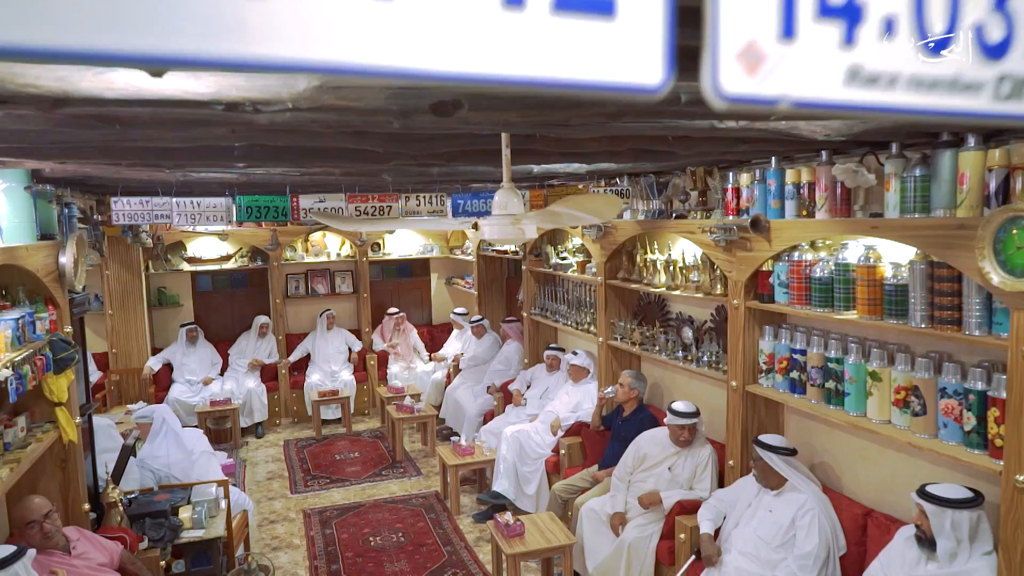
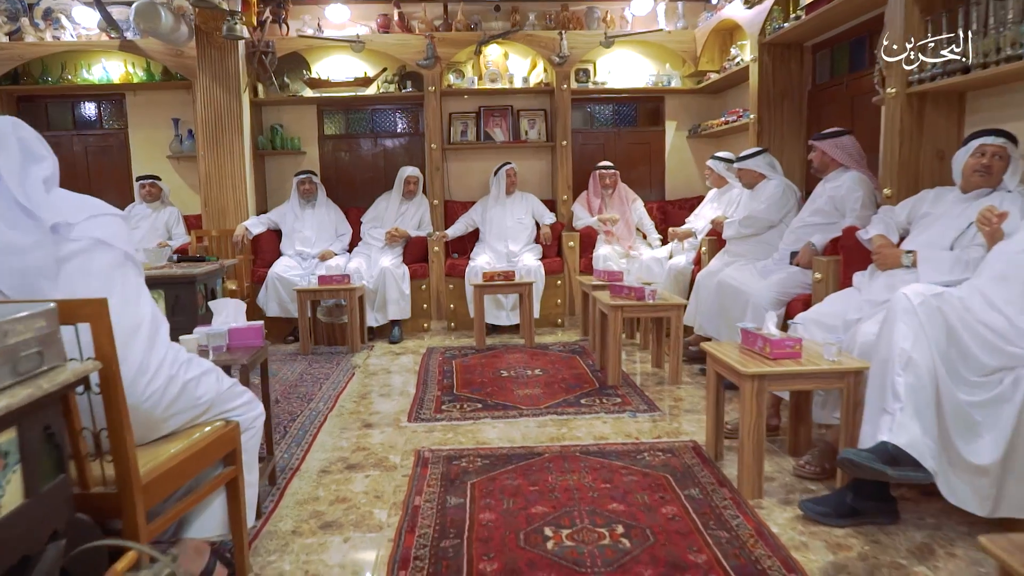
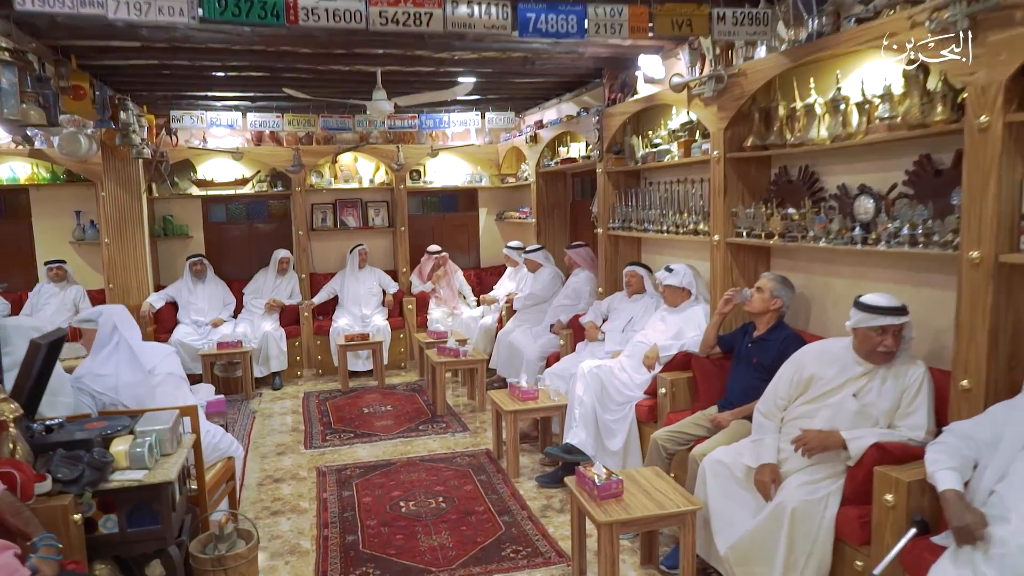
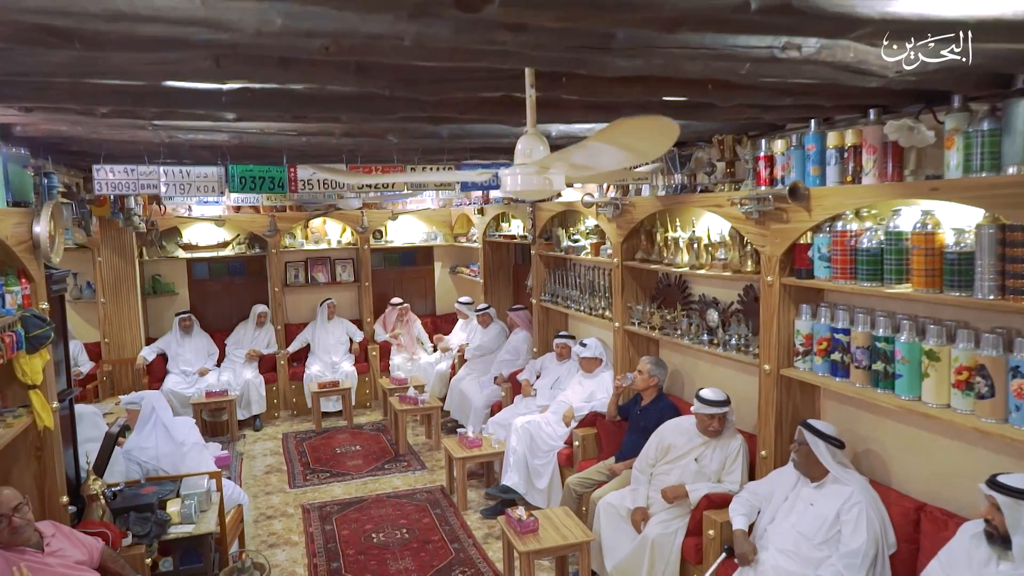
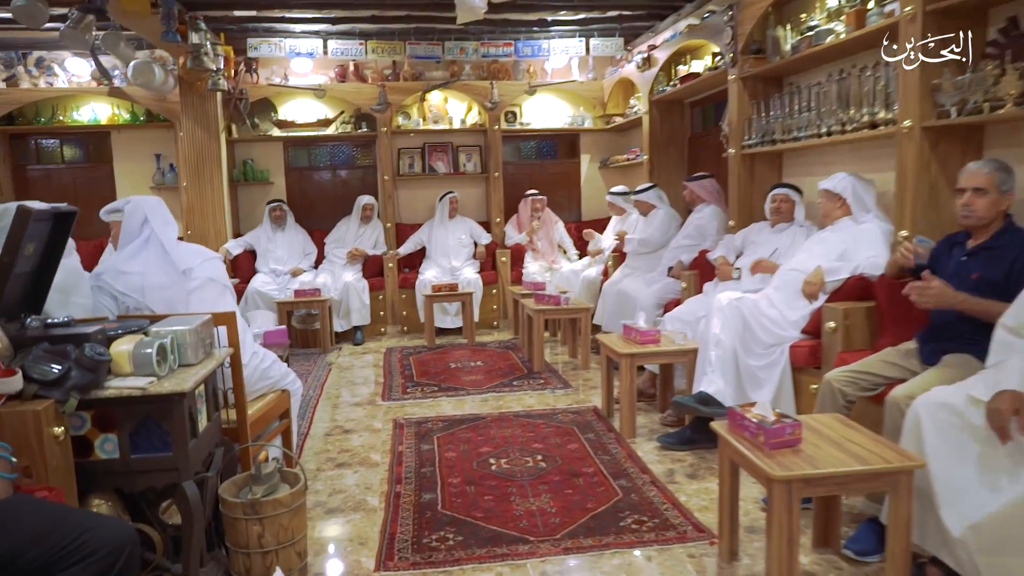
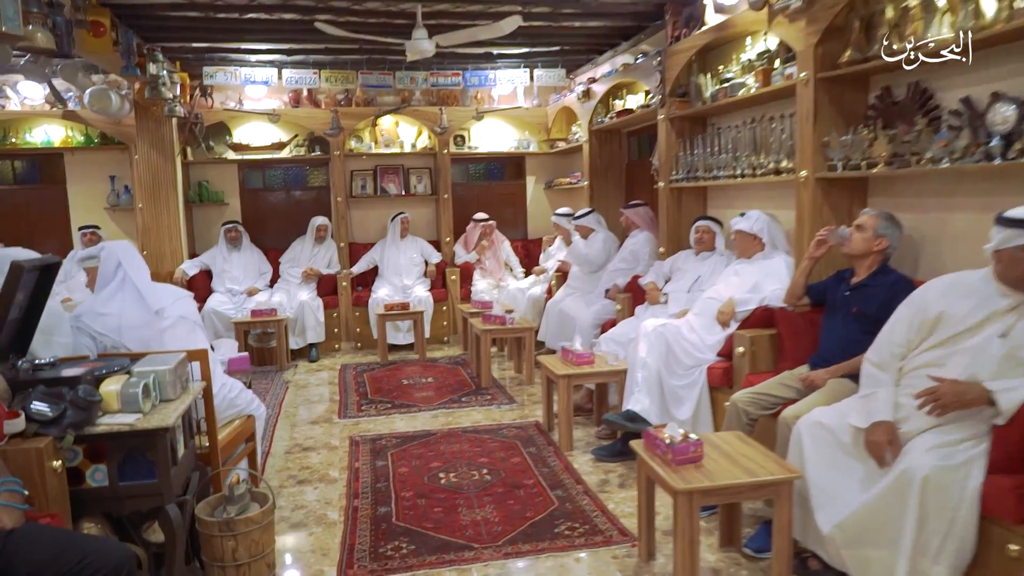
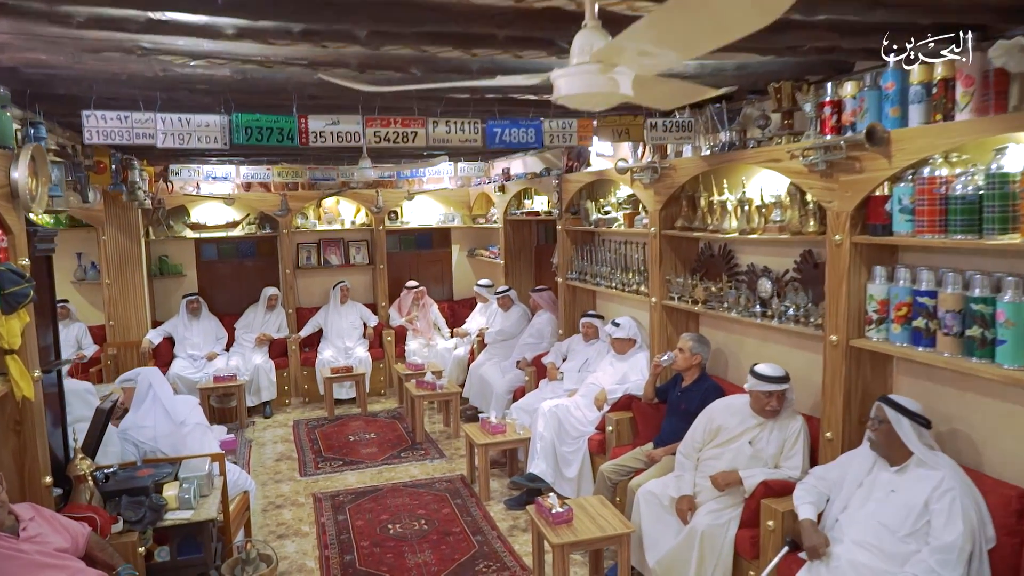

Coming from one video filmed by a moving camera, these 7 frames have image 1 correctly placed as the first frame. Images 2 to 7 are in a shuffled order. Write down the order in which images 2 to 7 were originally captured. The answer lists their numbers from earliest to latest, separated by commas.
4, 7, 3, 6, 5, 2
